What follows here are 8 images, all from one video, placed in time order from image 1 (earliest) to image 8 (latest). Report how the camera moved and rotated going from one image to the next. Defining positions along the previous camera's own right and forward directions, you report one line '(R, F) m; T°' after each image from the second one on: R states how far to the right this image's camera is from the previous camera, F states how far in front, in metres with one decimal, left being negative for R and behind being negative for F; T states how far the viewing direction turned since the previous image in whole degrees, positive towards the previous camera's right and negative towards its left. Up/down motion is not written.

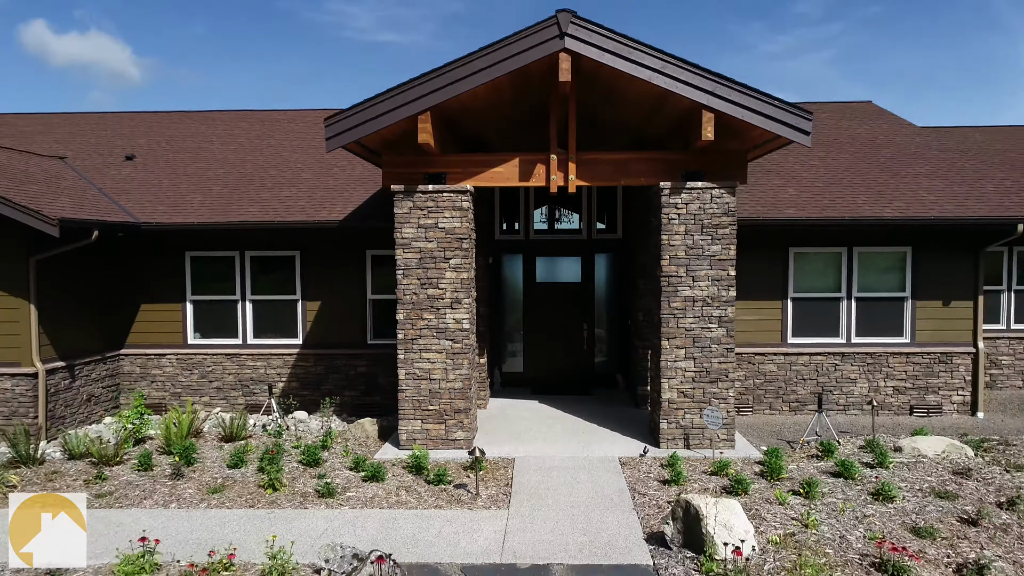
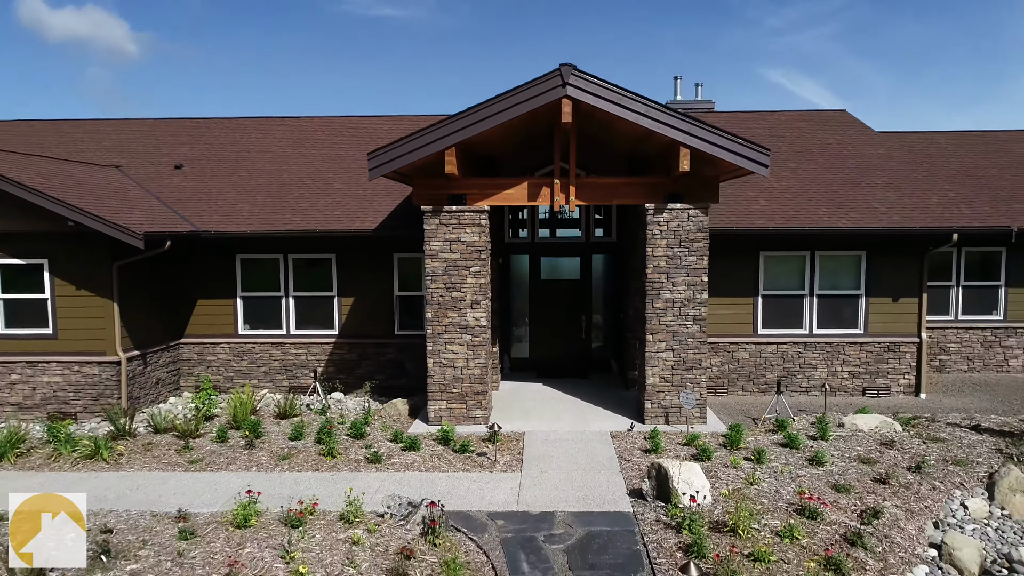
(-0.1, -1.3) m; 0°
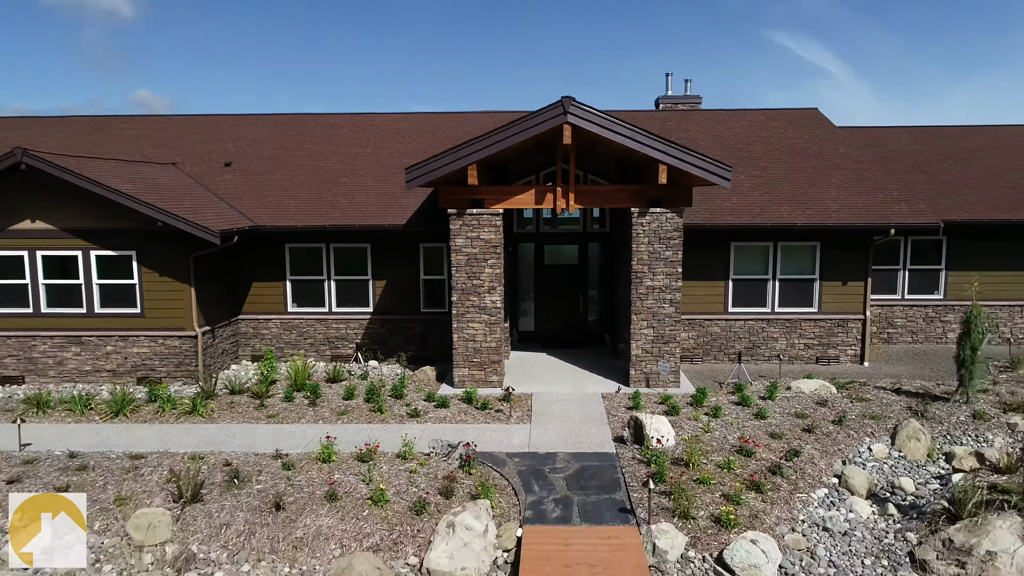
(-0.1, -1.7) m; 0°
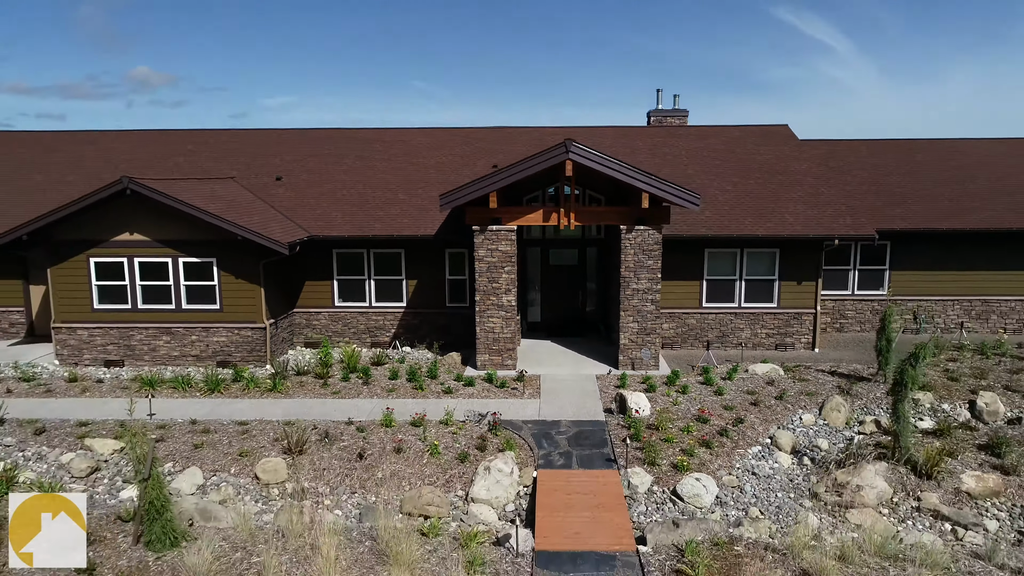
(-0.1, -2.2) m; 0°
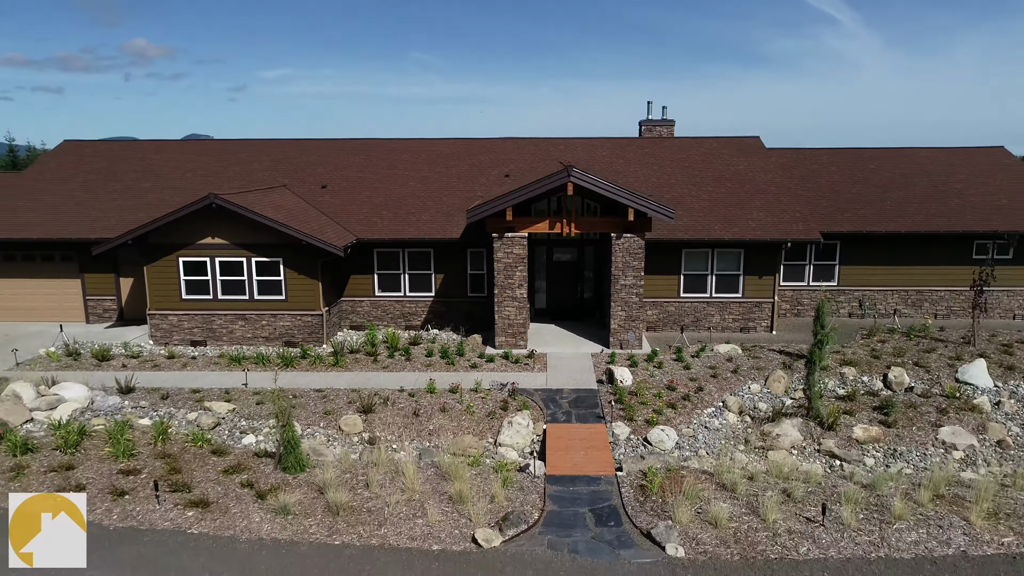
(-0.2, -2.8) m; 0°
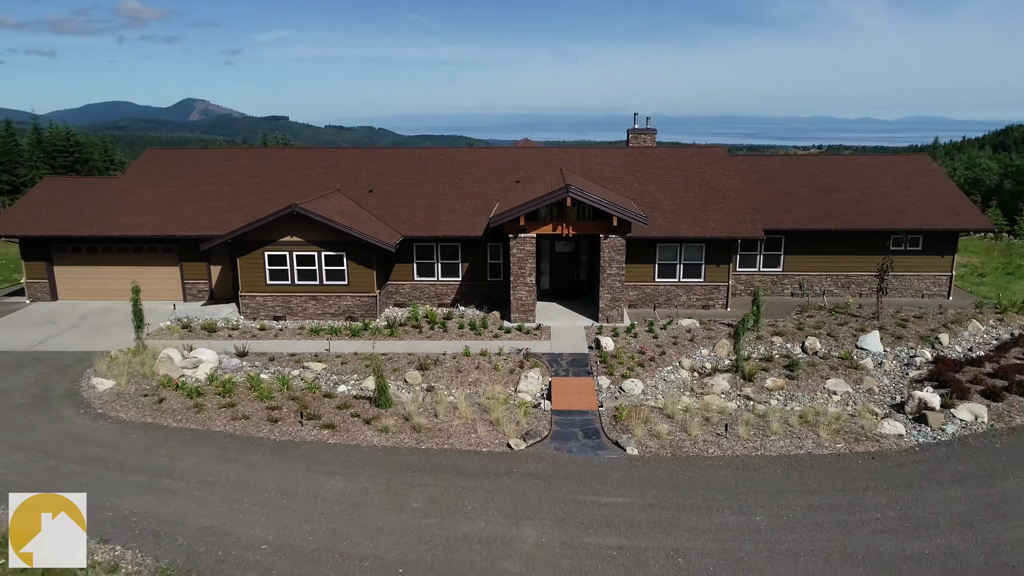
(-0.3, -4.4) m; 0°
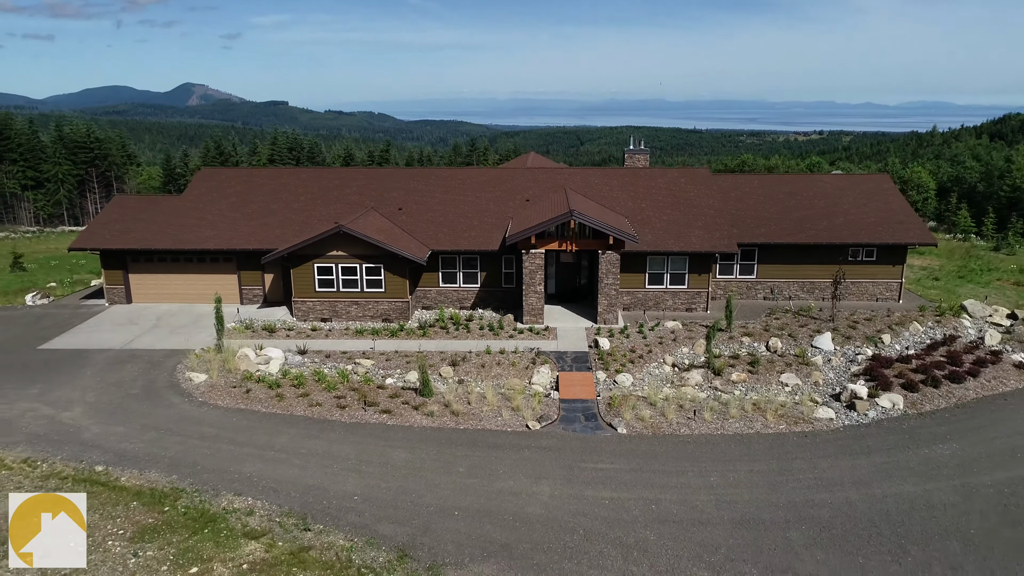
(-0.3, -3.5) m; 0°
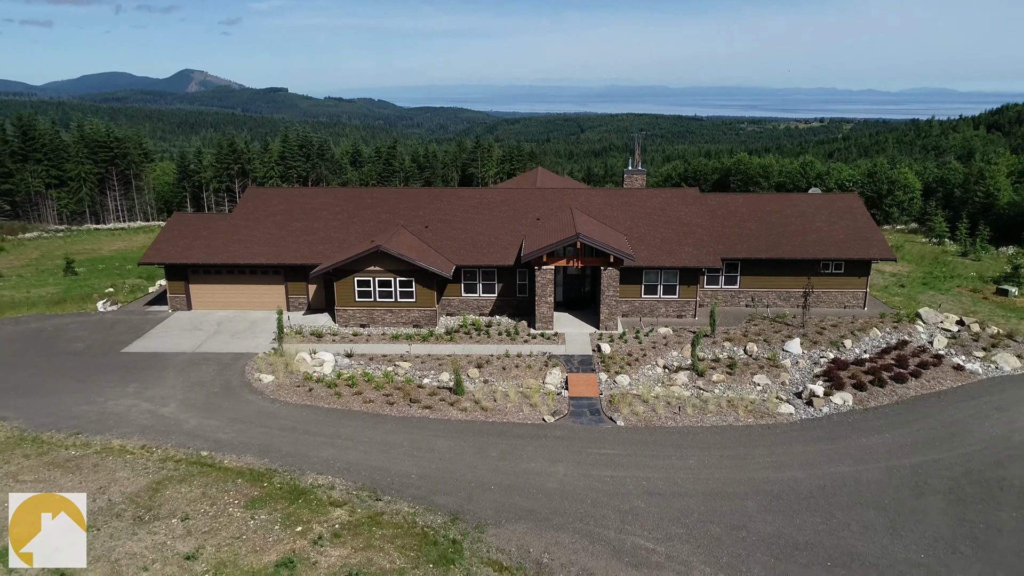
(-0.4, -3.6) m; 0°
